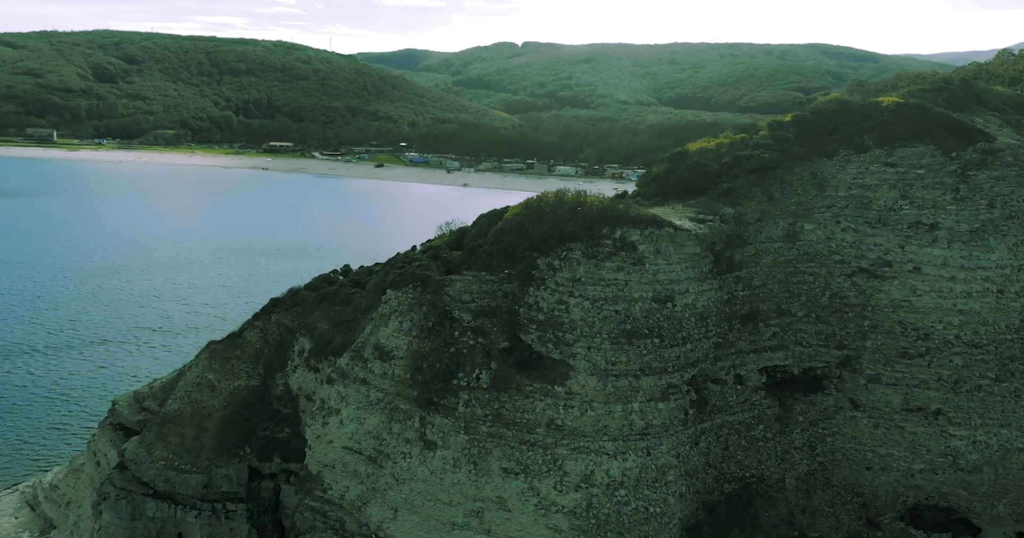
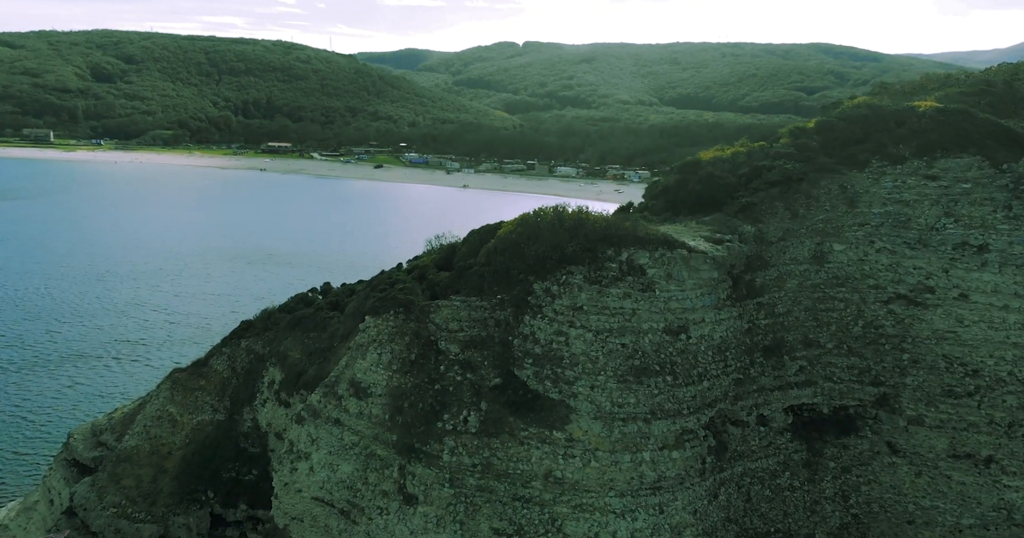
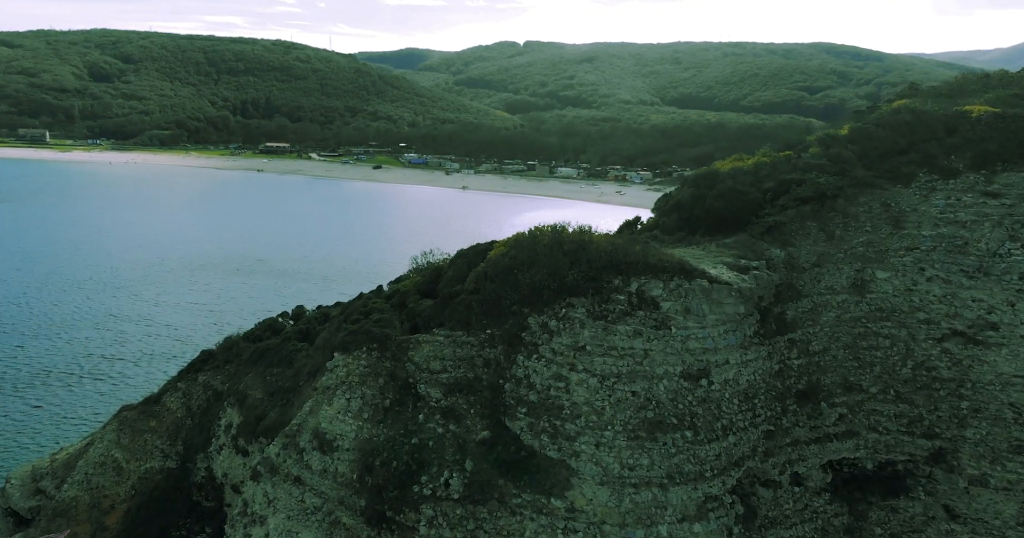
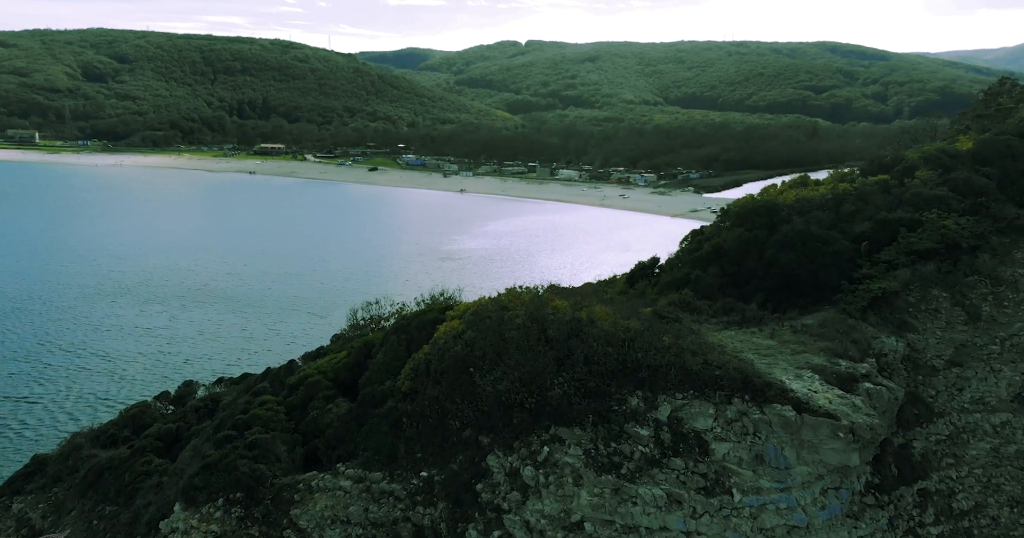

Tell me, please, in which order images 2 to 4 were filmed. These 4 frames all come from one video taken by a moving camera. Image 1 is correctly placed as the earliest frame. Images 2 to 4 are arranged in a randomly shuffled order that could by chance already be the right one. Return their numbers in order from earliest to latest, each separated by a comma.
2, 3, 4
